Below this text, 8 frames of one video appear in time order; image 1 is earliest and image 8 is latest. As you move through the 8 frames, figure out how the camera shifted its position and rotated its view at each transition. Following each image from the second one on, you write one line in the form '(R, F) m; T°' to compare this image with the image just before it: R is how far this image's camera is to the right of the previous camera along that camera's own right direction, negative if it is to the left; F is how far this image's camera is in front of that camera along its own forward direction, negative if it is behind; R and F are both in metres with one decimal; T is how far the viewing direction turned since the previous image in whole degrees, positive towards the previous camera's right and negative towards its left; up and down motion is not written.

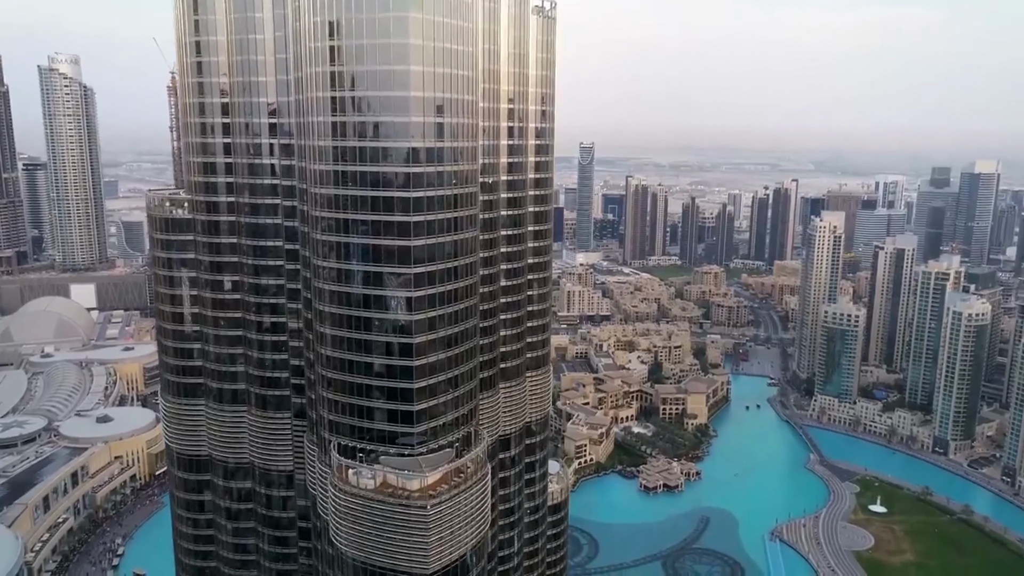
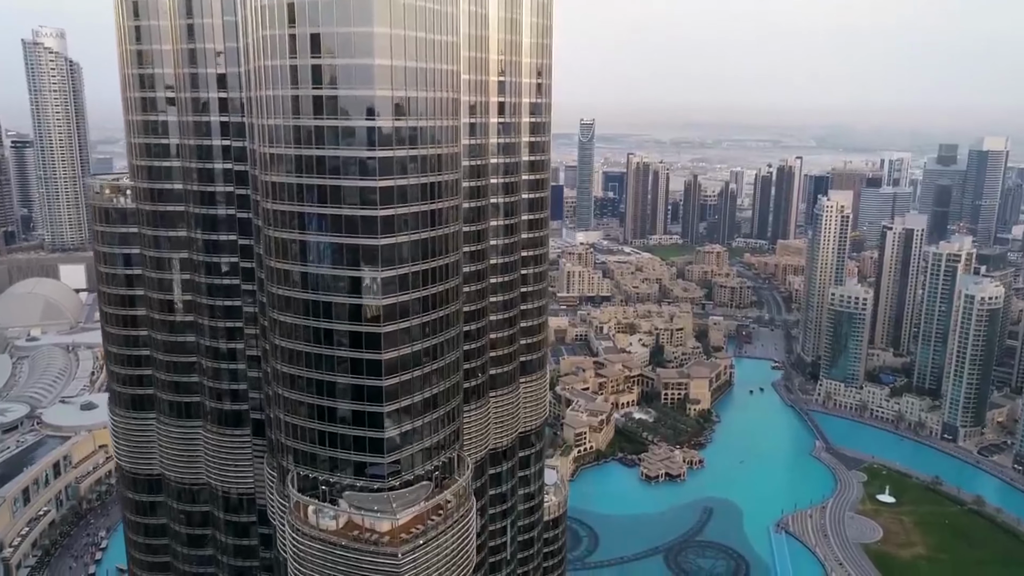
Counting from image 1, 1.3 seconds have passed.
(+0.4, +4.4) m; 0°
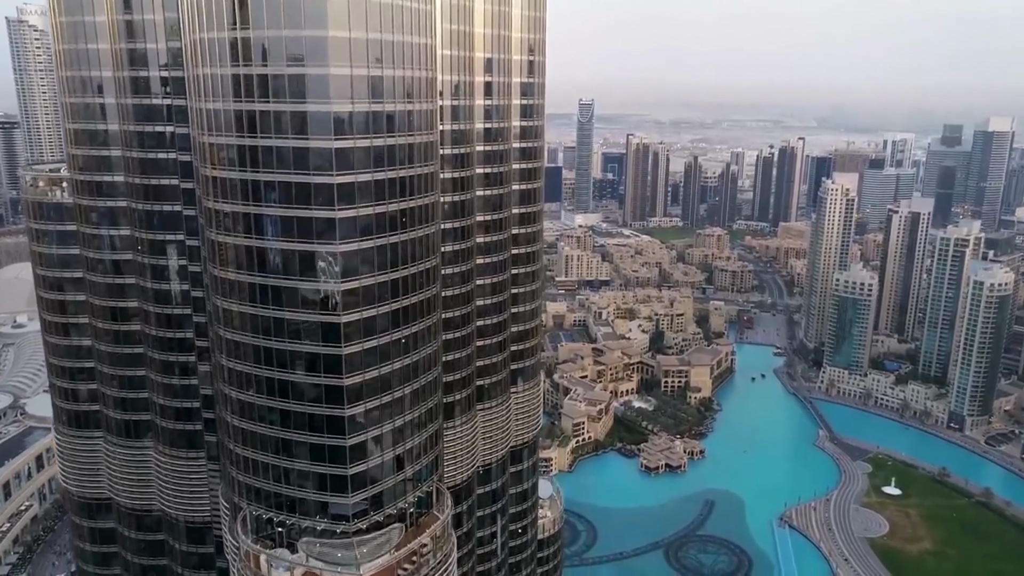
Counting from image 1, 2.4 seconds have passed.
(+0.4, +3.6) m; 0°
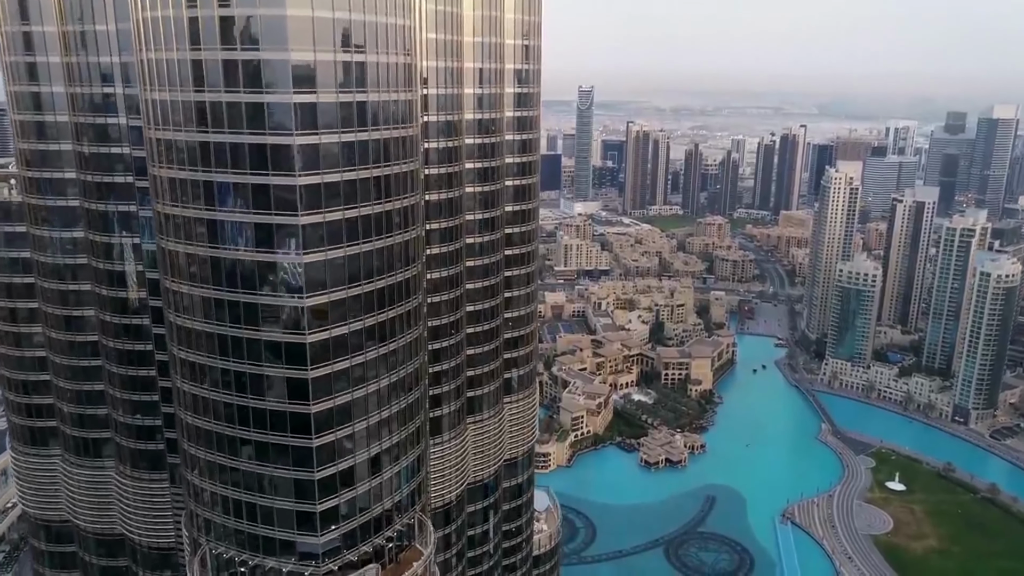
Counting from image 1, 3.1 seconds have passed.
(+0.2, +2.4) m; 0°
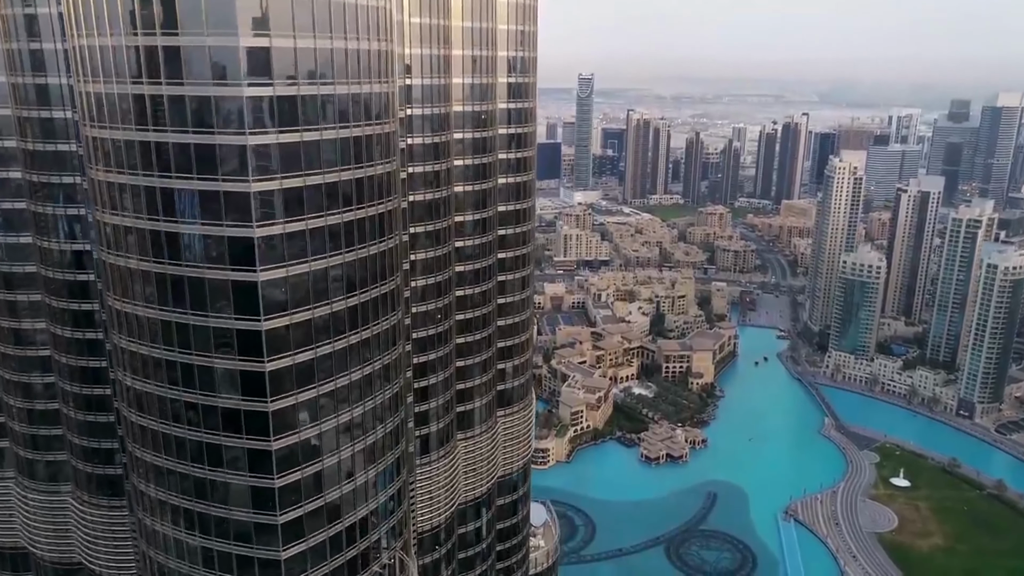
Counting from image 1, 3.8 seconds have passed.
(+0.2, +2.2) m; 0°
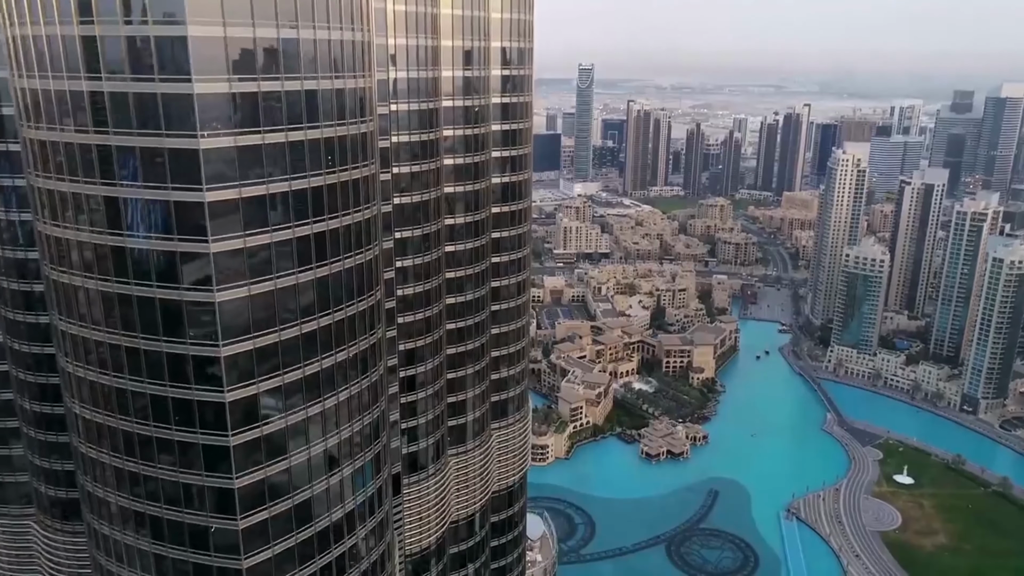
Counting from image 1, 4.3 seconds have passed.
(+0.2, +1.7) m; 0°
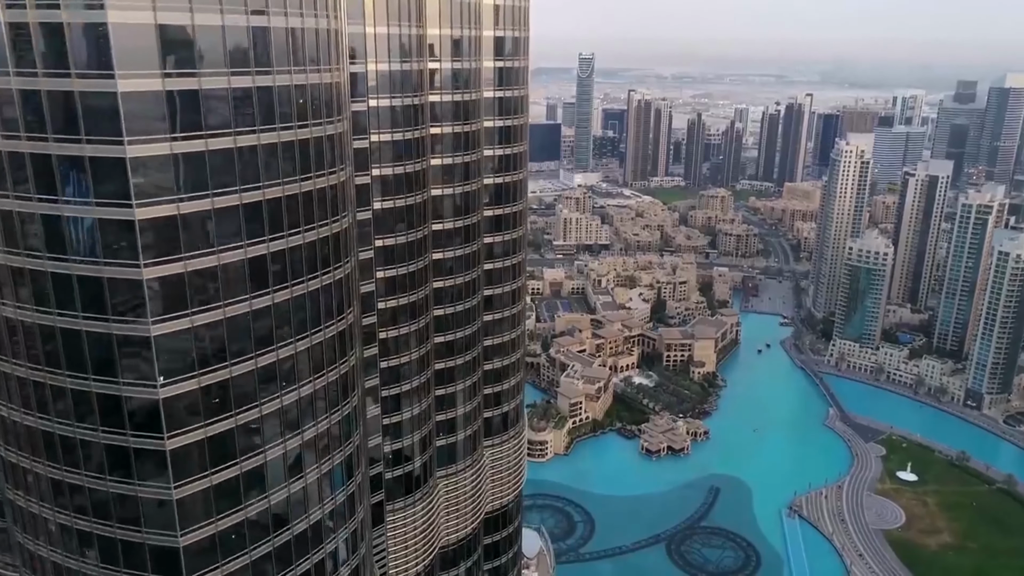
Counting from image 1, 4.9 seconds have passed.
(+0.2, +1.7) m; 0°
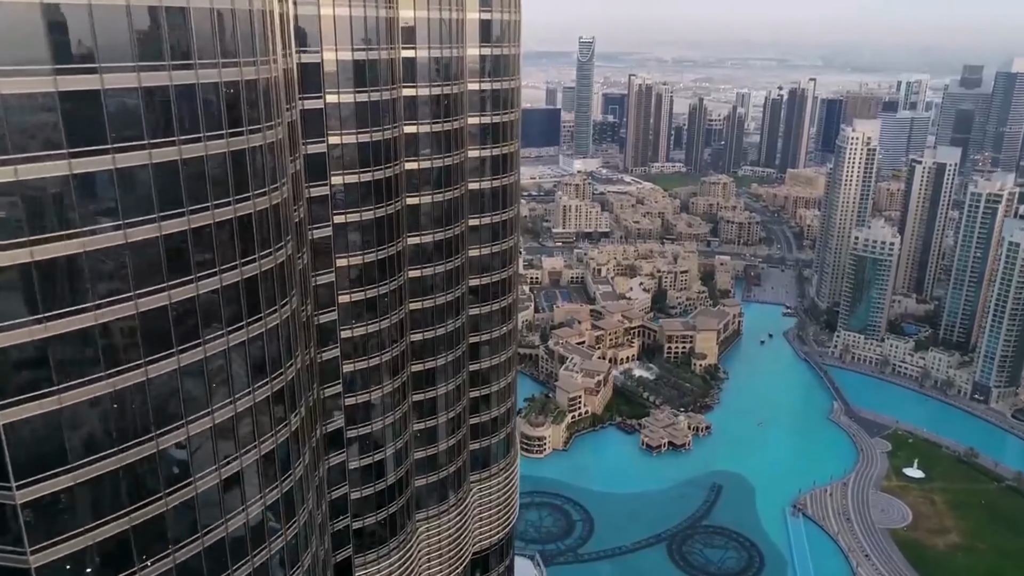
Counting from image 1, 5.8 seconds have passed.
(+0.3, +3.0) m; 0°
